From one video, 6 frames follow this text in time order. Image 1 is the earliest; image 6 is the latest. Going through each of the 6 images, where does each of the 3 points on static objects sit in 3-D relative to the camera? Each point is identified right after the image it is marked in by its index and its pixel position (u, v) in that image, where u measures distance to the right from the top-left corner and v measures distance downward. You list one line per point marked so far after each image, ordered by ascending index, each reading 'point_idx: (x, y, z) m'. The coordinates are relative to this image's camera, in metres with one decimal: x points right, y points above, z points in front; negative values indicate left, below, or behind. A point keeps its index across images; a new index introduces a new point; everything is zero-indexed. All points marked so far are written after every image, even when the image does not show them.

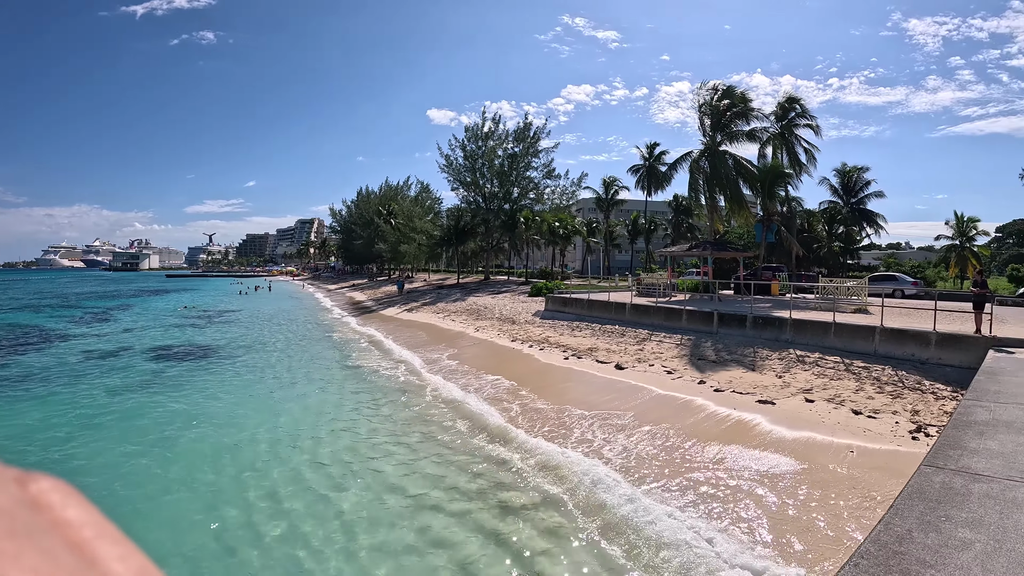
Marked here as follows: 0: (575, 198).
0: (+2.0, +2.7, +15.2) m
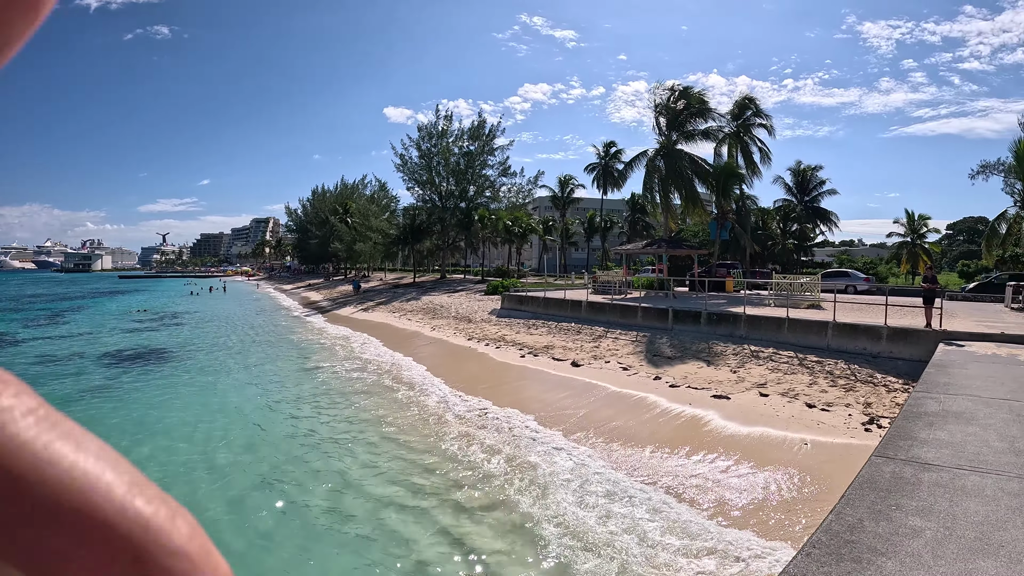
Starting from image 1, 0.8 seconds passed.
0: (+0.7, +2.7, +15.3) m
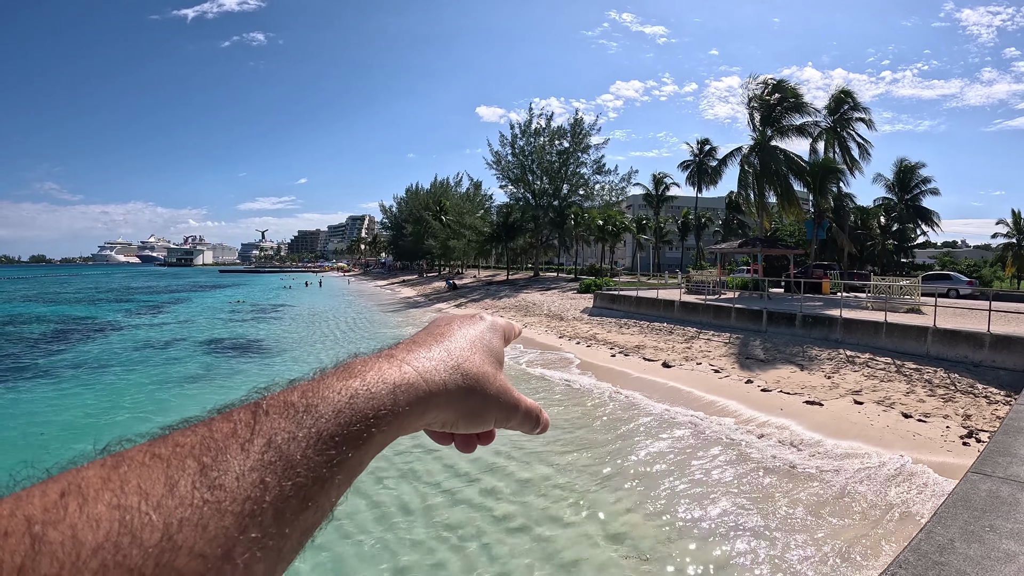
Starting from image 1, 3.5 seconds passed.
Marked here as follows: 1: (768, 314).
0: (+3.4, +2.8, +15.2) m
1: (+7.2, -0.7, +14.4) m
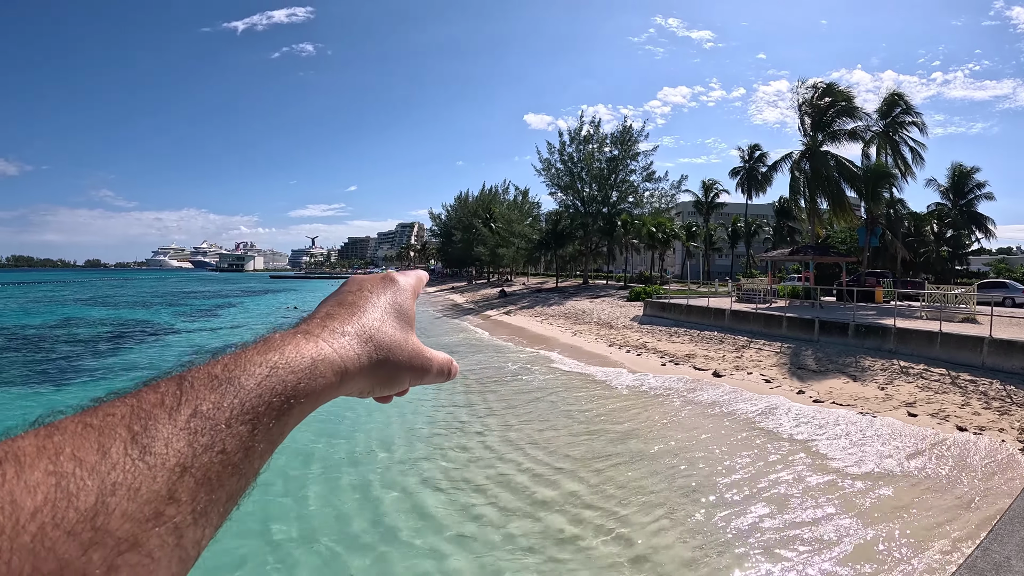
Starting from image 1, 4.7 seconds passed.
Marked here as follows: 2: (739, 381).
0: (+4.8, +2.5, +15.0) m
1: (+8.6, -1.0, +14.1) m
2: (+5.8, -2.3, +12.7) m
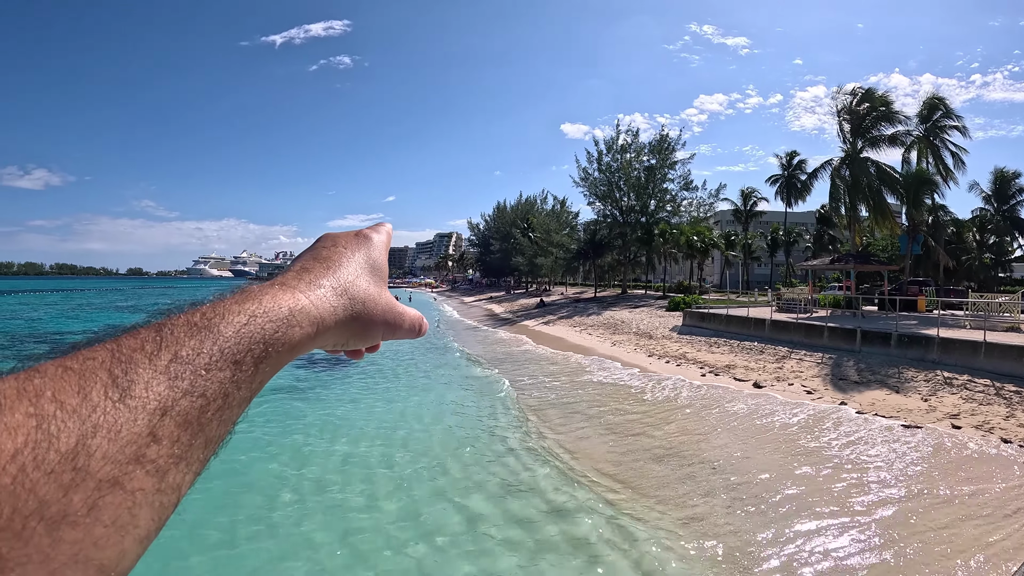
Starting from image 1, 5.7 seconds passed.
0: (+5.8, +2.3, +14.9) m
1: (+9.6, -1.3, +13.8) m
2: (+6.7, -2.6, +12.6) m
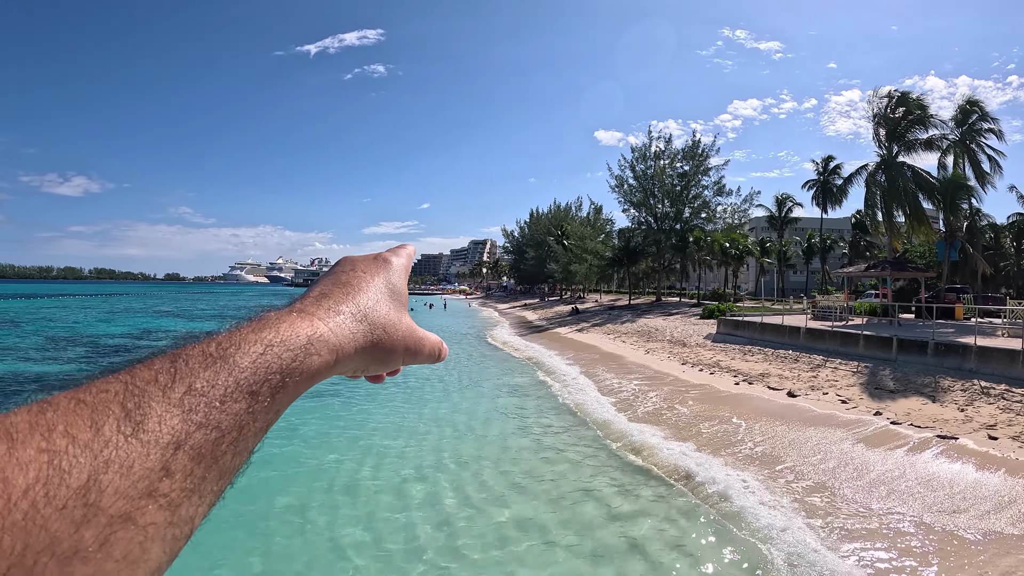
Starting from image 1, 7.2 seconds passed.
0: (+6.8, +2.1, +14.8) m
1: (+10.5, -1.5, +13.7) m
2: (+7.6, -2.8, +12.5) m
